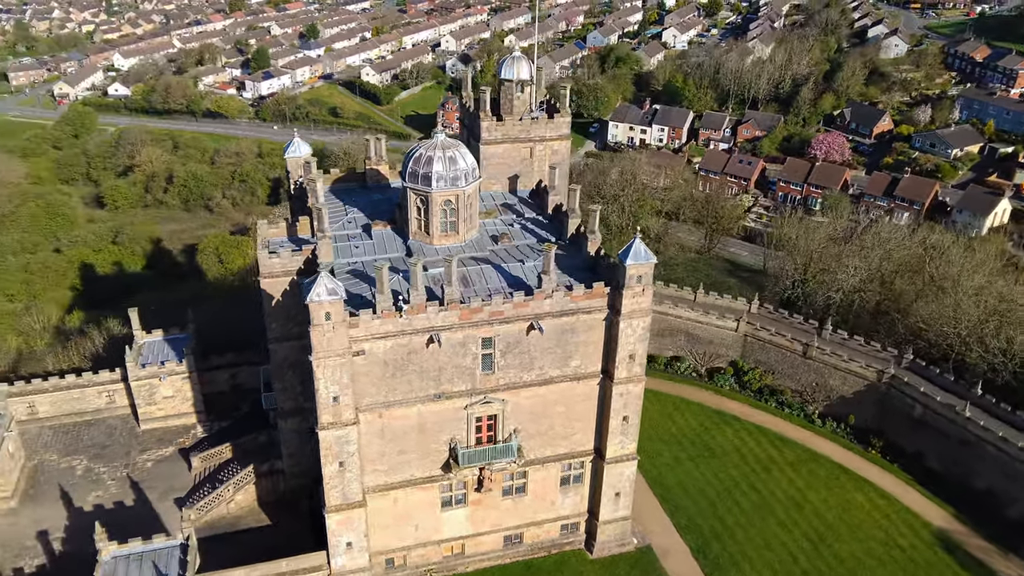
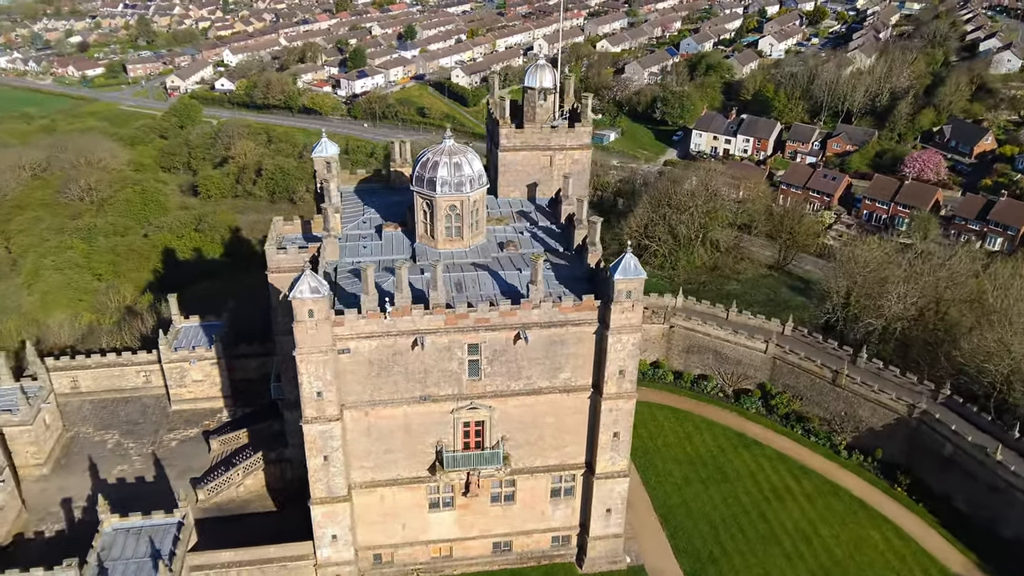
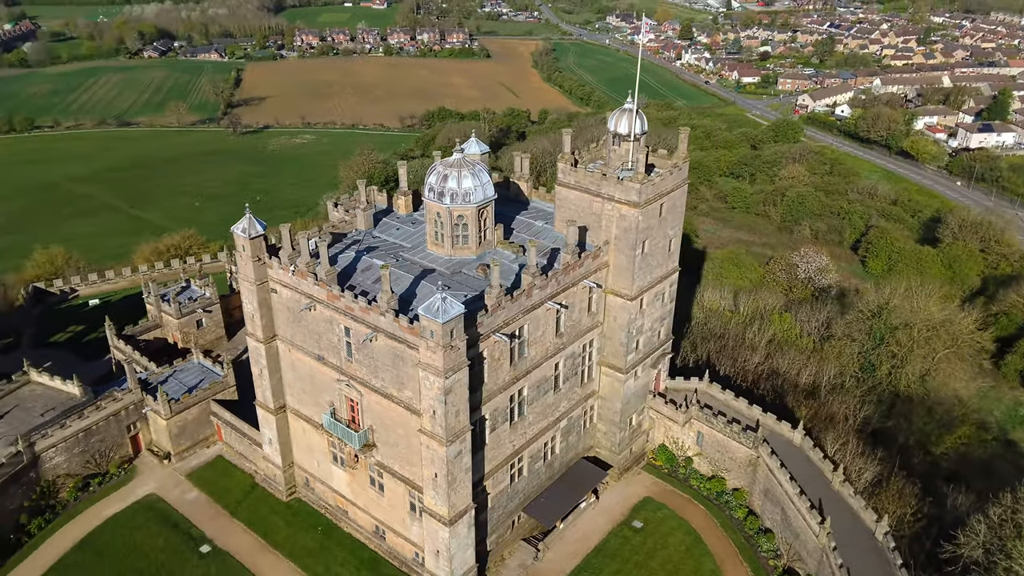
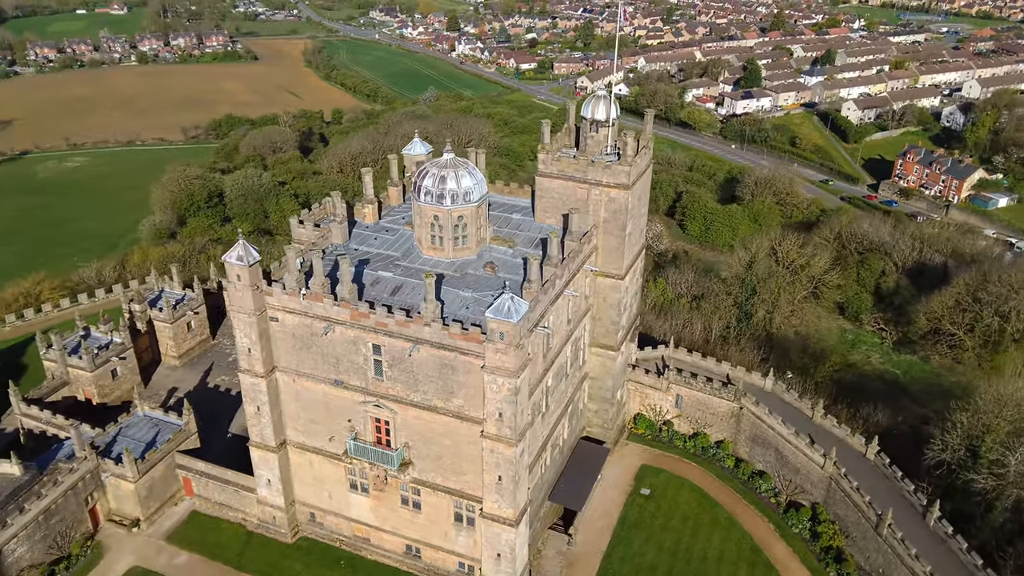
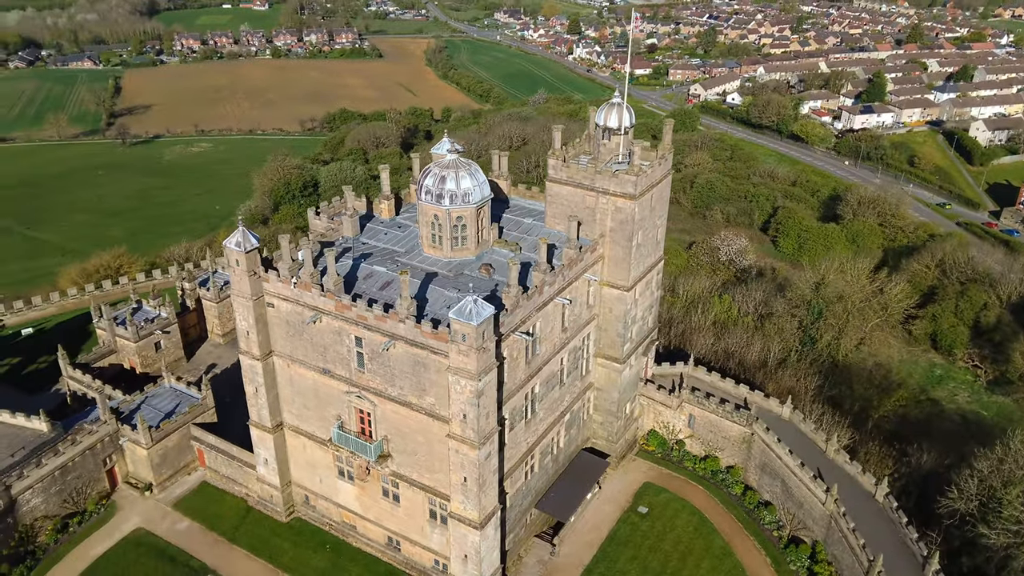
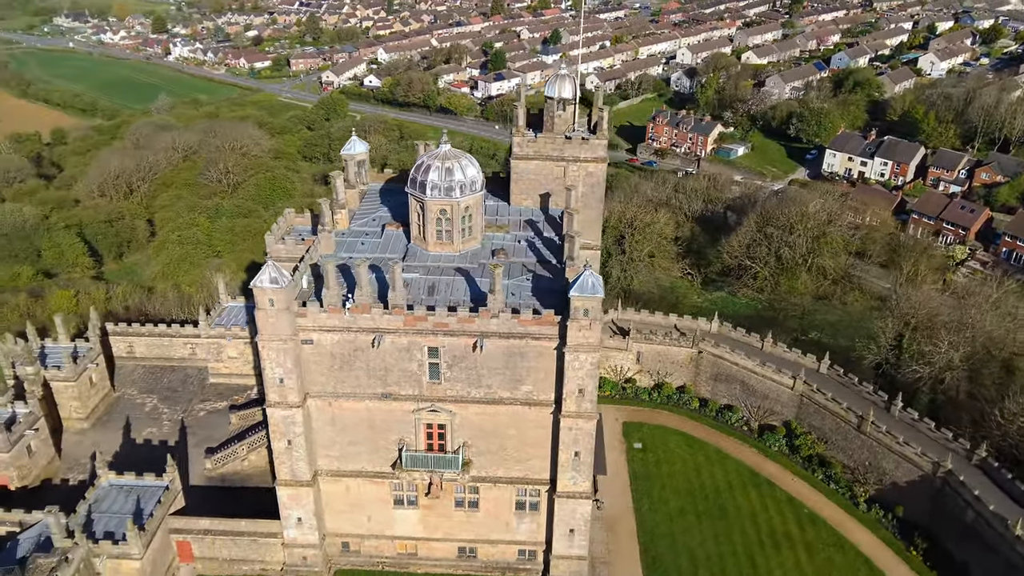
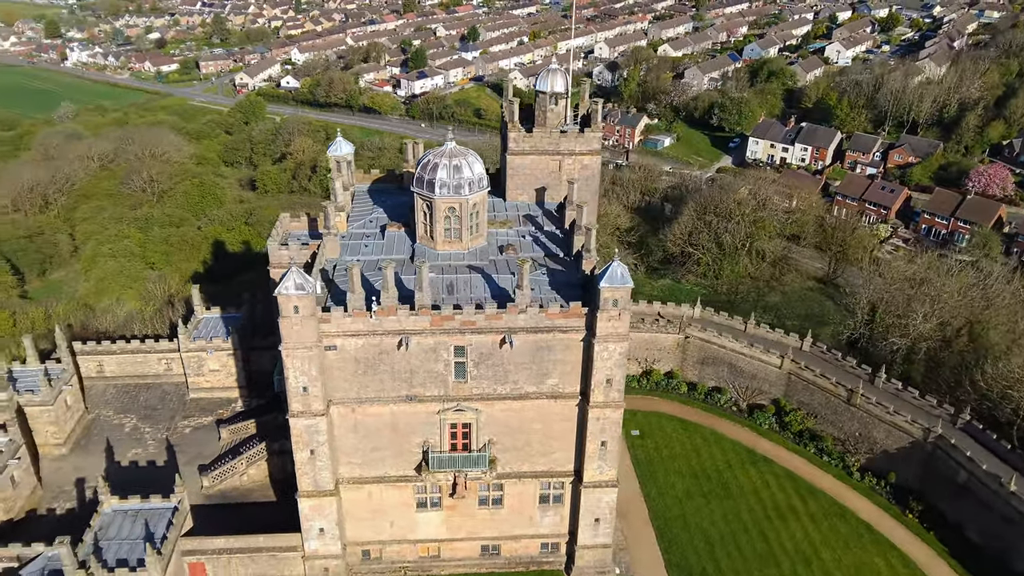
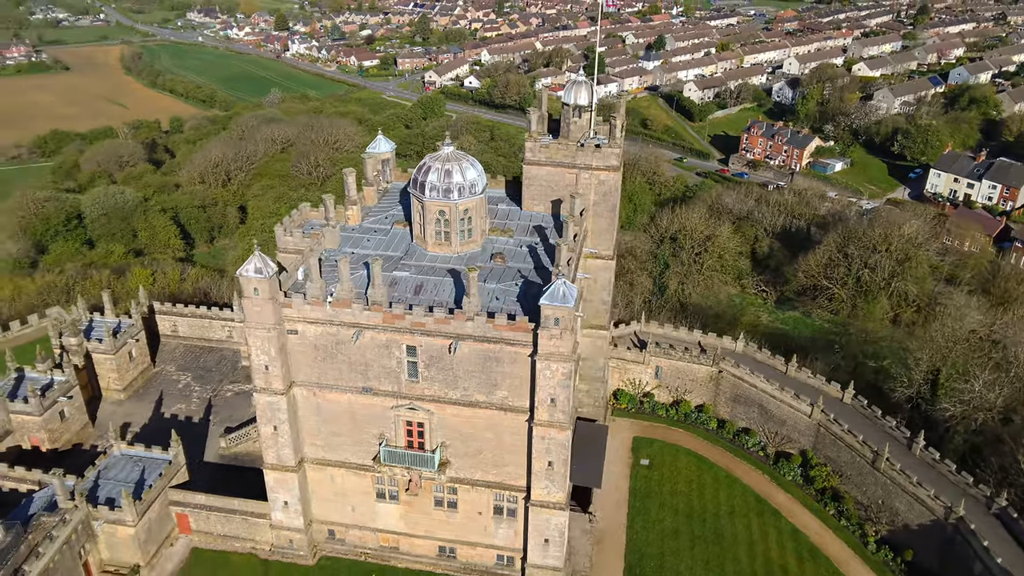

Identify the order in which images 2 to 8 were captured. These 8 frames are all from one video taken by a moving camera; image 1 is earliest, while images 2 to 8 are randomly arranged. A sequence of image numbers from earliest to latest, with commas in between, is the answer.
2, 7, 6, 8, 4, 5, 3
